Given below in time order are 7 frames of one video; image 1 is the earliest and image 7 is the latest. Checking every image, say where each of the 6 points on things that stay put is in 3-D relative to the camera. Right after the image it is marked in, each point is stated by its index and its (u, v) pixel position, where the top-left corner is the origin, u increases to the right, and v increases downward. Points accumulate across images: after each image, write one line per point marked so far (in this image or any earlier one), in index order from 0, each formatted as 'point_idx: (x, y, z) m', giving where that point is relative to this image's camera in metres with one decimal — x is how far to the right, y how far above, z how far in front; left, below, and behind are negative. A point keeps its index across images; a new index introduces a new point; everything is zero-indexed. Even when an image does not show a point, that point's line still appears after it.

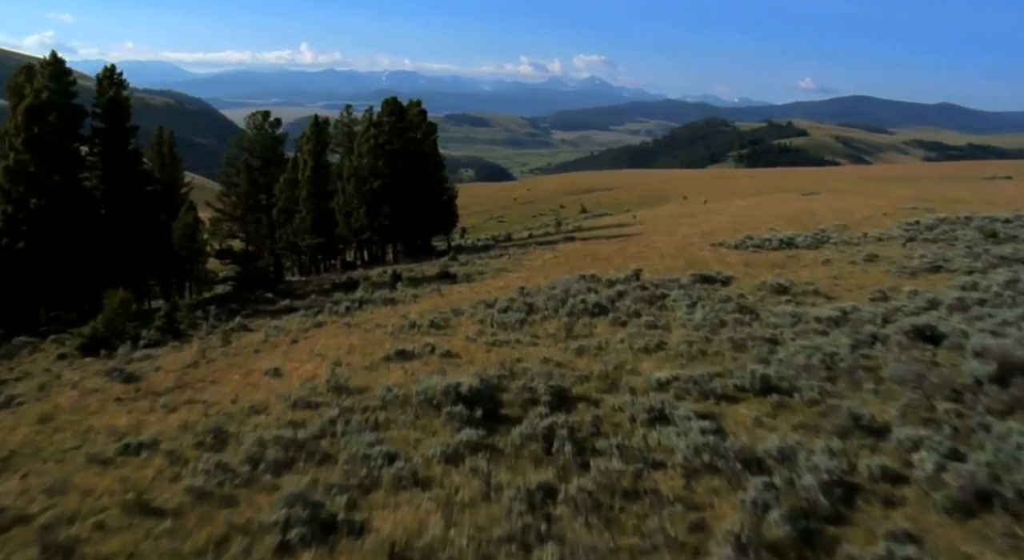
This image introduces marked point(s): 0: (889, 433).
0: (+5.8, -2.4, +14.6) m
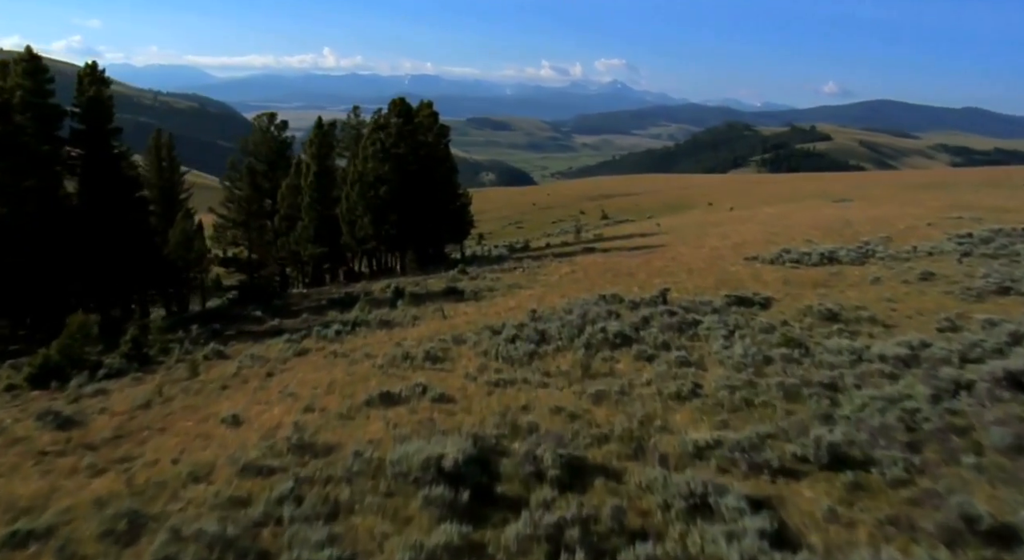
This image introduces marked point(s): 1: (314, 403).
0: (+5.7, -3.0, +10.9) m
1: (-3.9, -2.4, +18.8) m
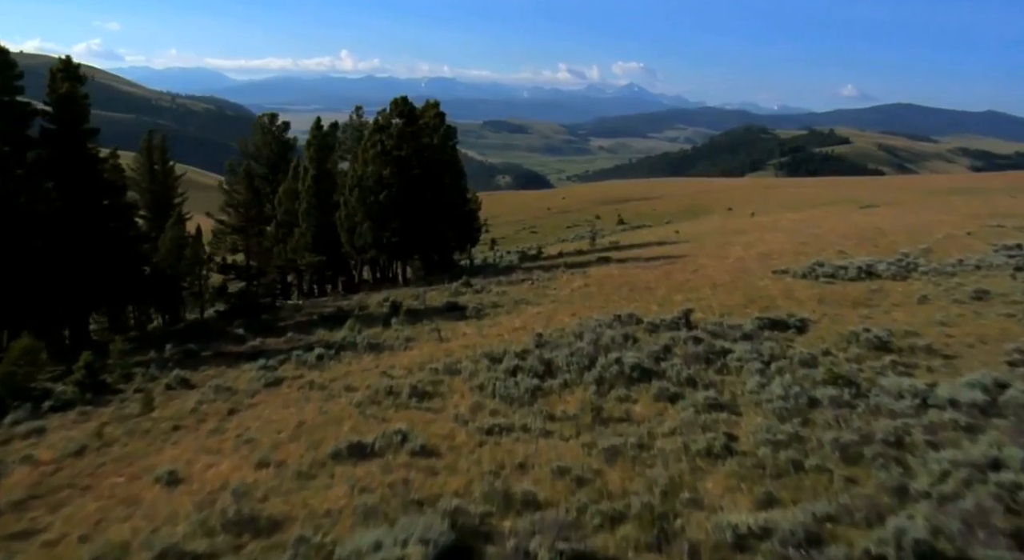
0: (+5.5, -3.4, +7.8) m
1: (-4.0, -2.9, +15.8) m
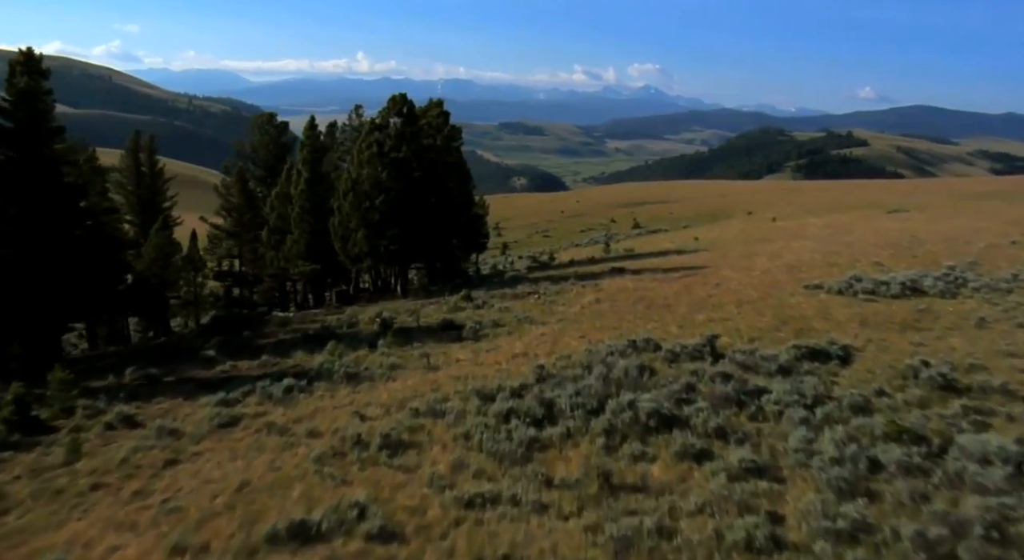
0: (+5.2, -3.9, +4.4) m
1: (-4.2, -3.3, +12.6) m
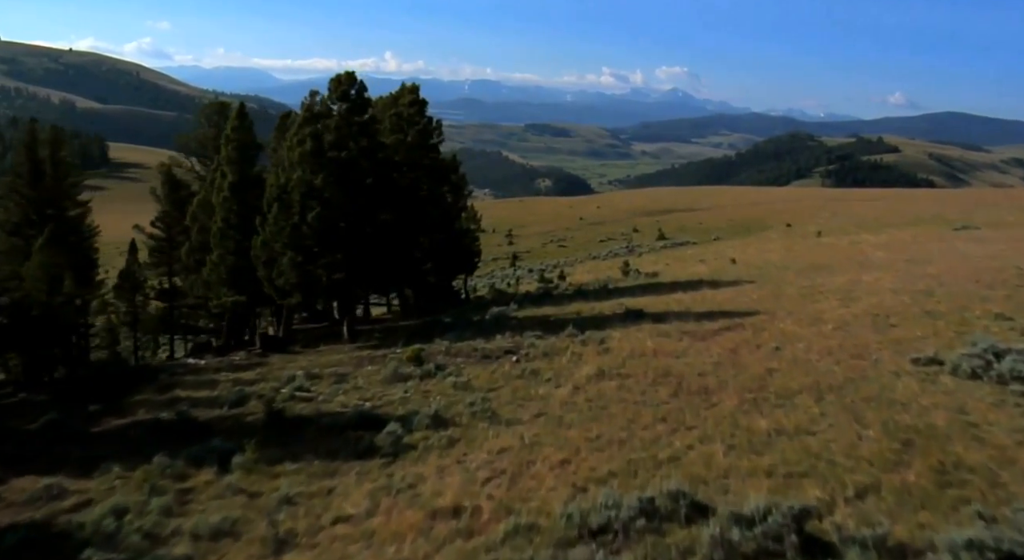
0: (+3.6, -5.4, -6.2) m
1: (-5.6, -4.6, +2.2) m
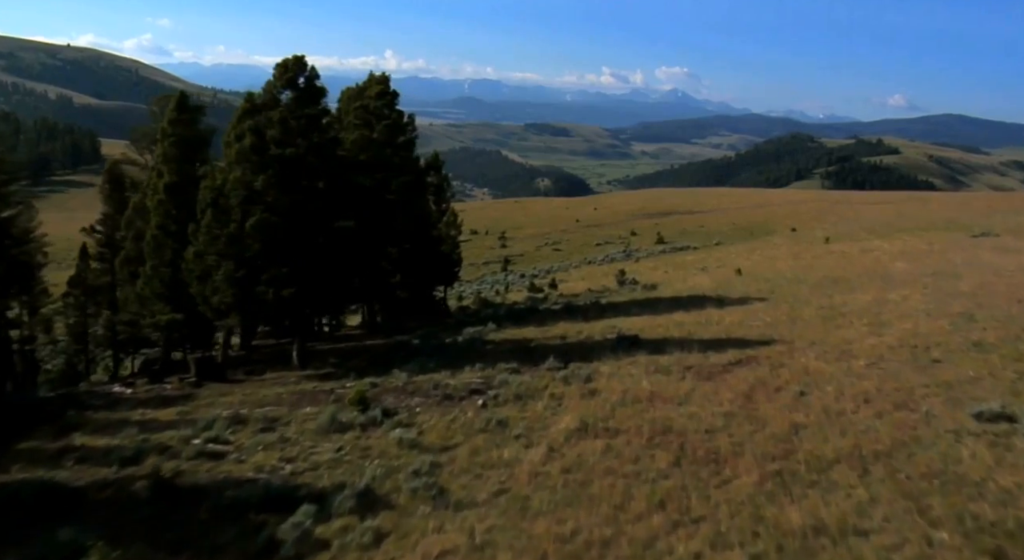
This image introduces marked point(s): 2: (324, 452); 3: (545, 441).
0: (+2.9, -5.9, -10.5) m
1: (-6.3, -5.1, -2.1) m
2: (-3.4, -3.0, +17.4) m
3: (+0.6, -2.8, +16.7) m
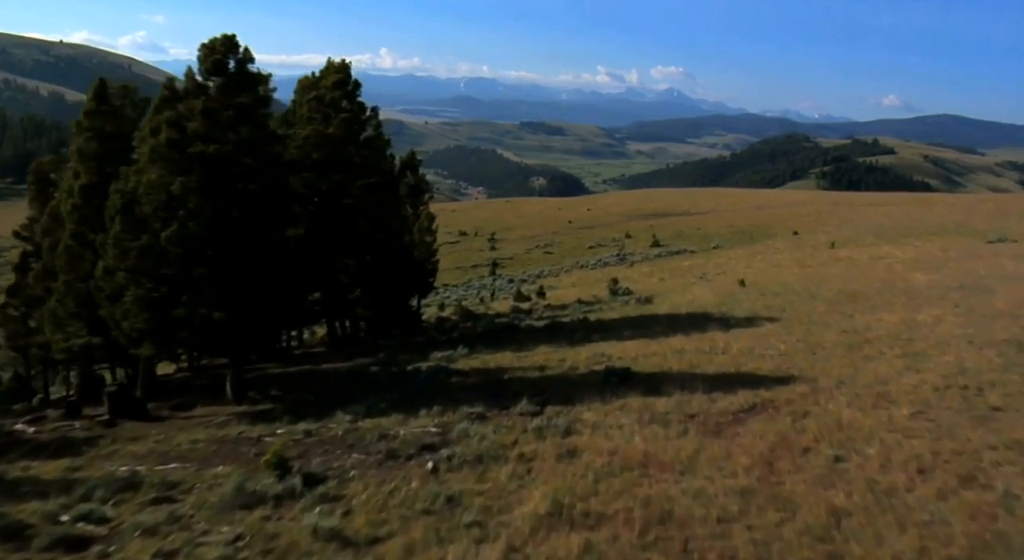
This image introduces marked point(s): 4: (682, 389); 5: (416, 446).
0: (+2.3, -6.5, -14.6) m
1: (-6.9, -5.7, -6.3) m
2: (-4.1, -3.6, +13.2) m
3: (-0.1, -3.3, +12.6) m
4: (+3.5, -2.3, +19.7) m
5: (-1.7, -2.9, +17.0) m
